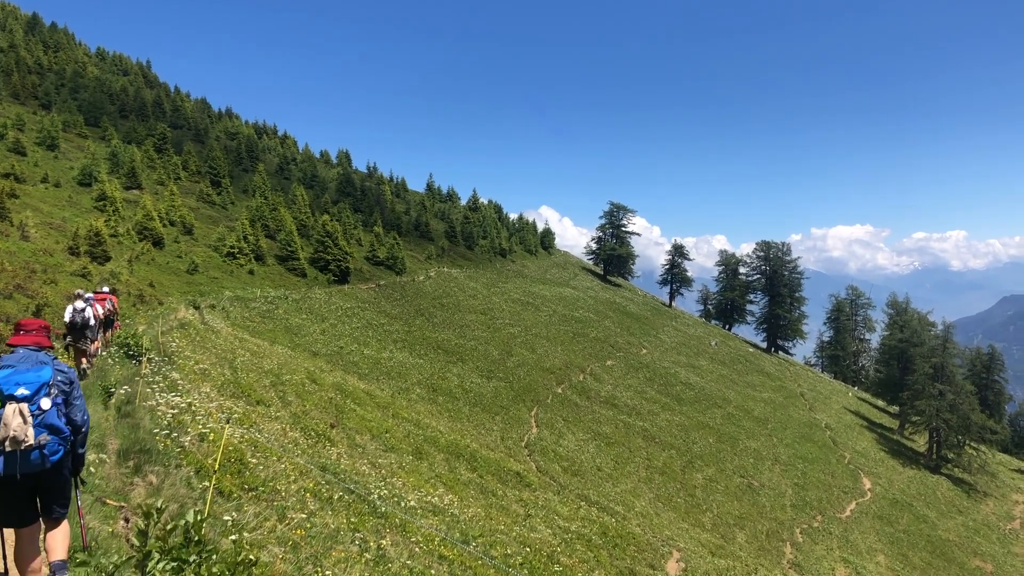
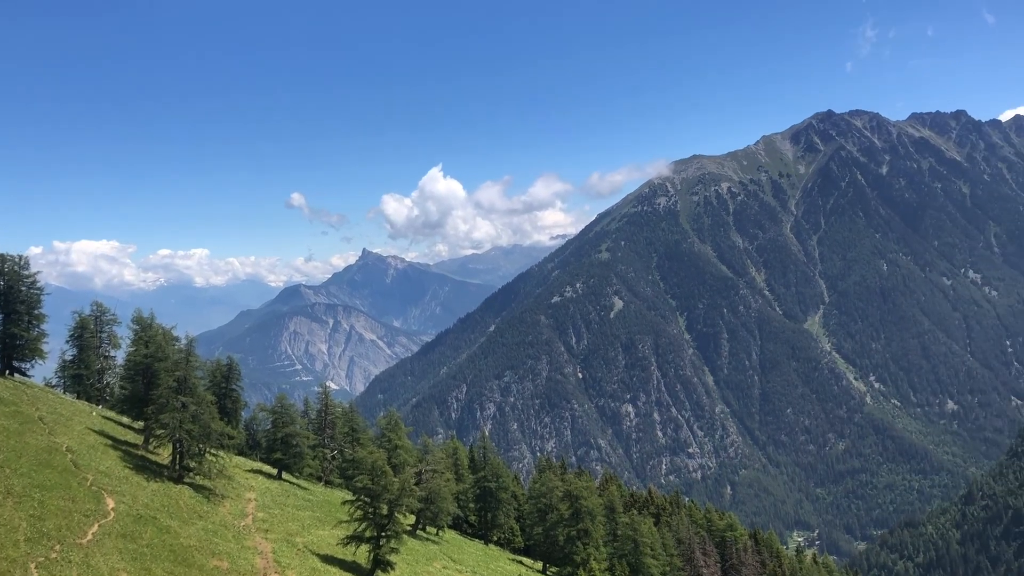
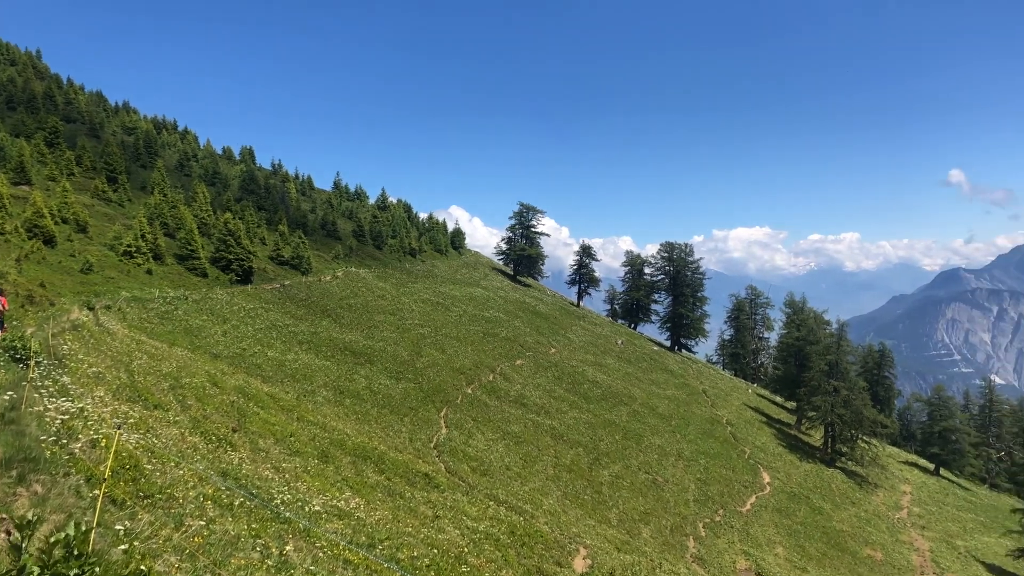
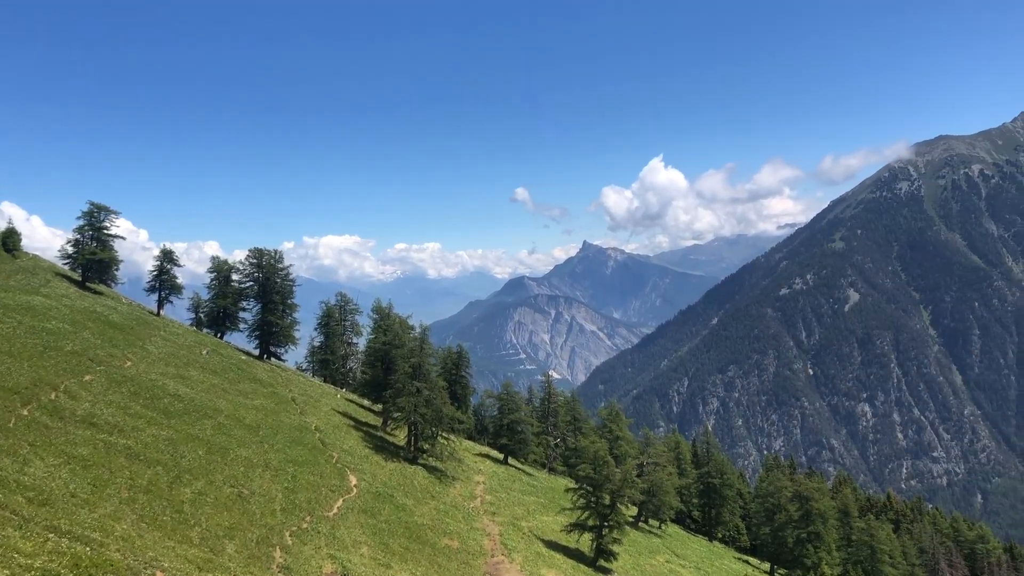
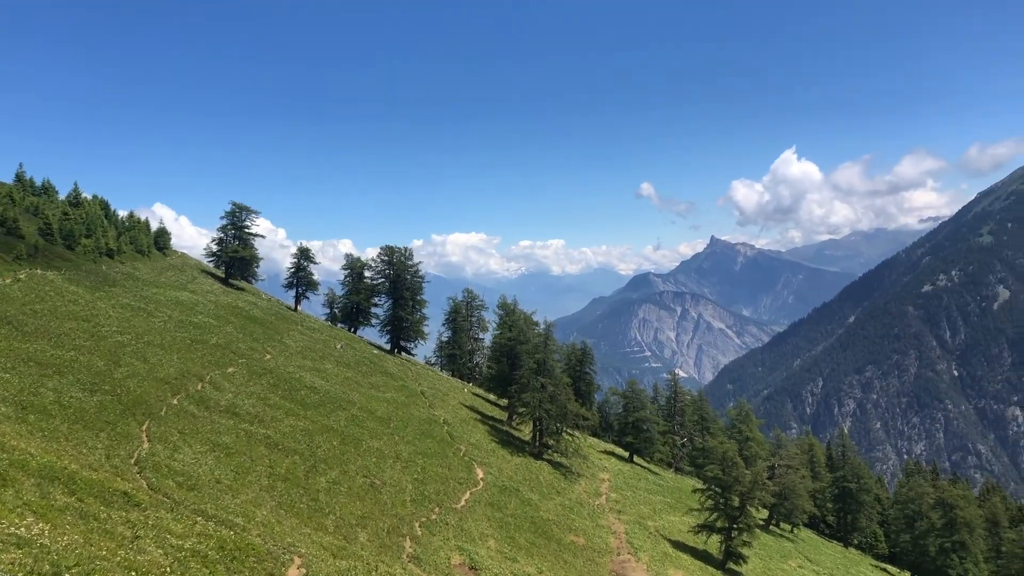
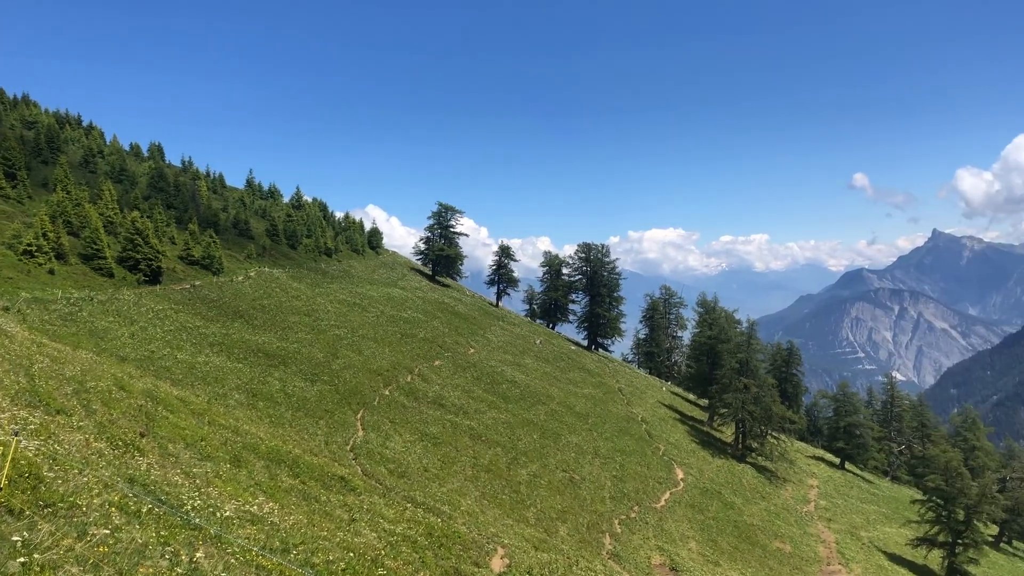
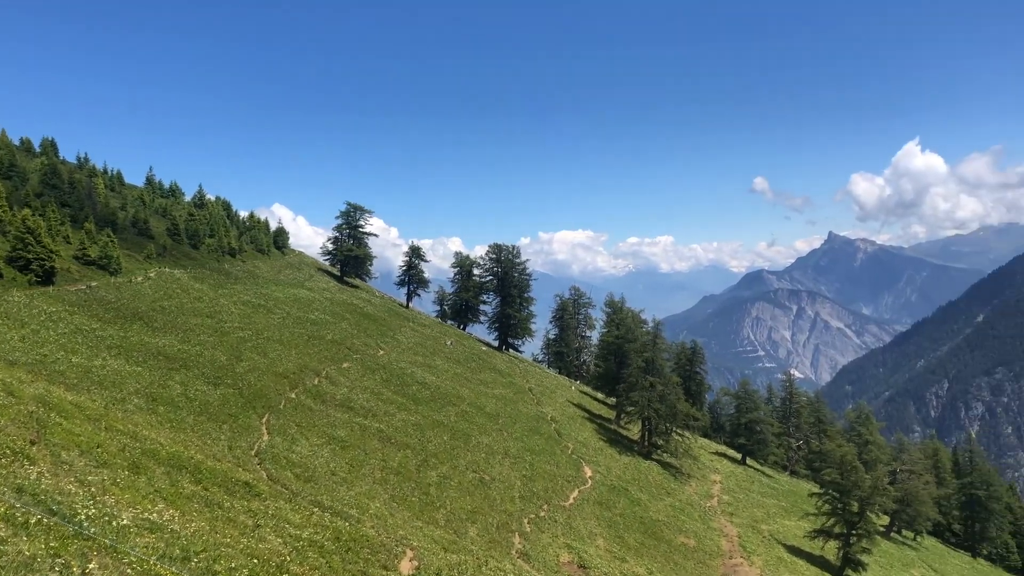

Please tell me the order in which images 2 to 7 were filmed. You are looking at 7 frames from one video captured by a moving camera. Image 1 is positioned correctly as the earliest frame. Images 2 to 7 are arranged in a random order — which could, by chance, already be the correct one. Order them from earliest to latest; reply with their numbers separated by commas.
3, 6, 7, 5, 4, 2
